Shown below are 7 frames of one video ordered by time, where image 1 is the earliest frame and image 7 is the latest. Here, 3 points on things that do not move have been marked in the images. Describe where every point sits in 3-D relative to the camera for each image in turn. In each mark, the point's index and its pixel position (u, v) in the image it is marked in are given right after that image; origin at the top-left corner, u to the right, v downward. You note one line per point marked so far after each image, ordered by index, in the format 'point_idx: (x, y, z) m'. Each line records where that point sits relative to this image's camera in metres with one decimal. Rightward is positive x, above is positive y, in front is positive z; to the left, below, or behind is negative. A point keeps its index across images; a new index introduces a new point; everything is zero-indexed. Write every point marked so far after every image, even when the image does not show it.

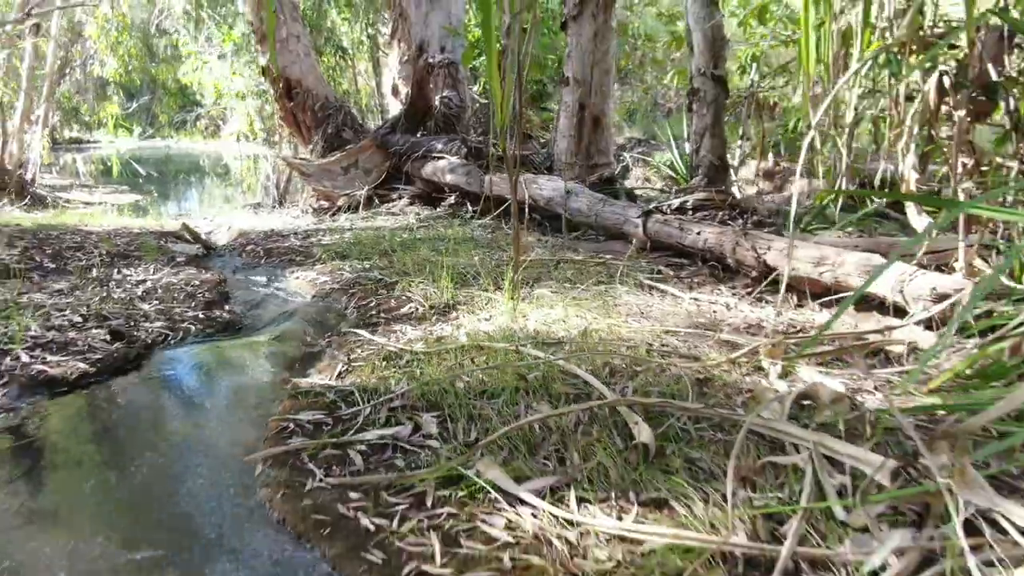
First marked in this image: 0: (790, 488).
0: (+0.3, -0.2, +0.9) m
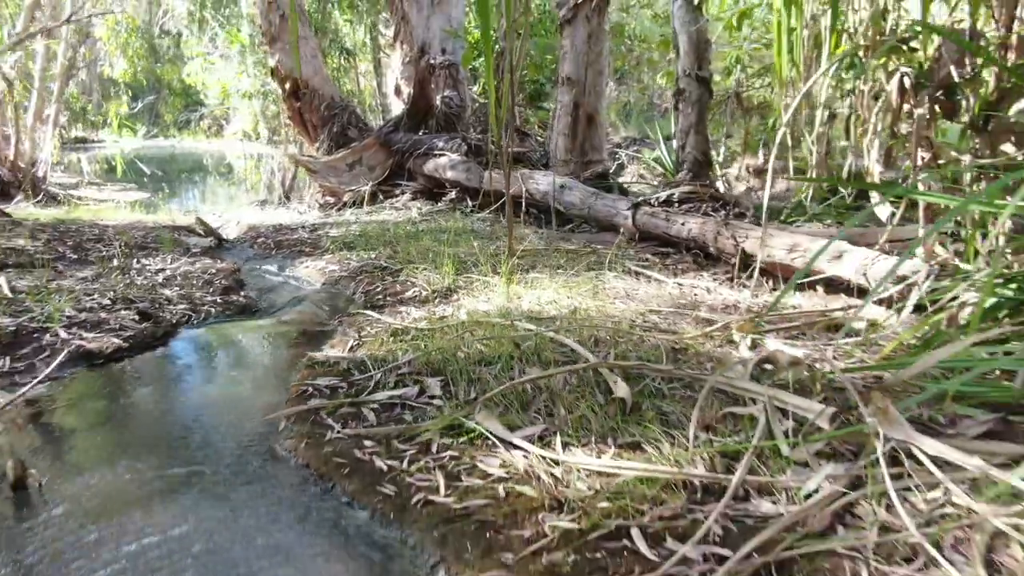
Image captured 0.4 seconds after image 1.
0: (+0.3, -0.2, +1.1) m
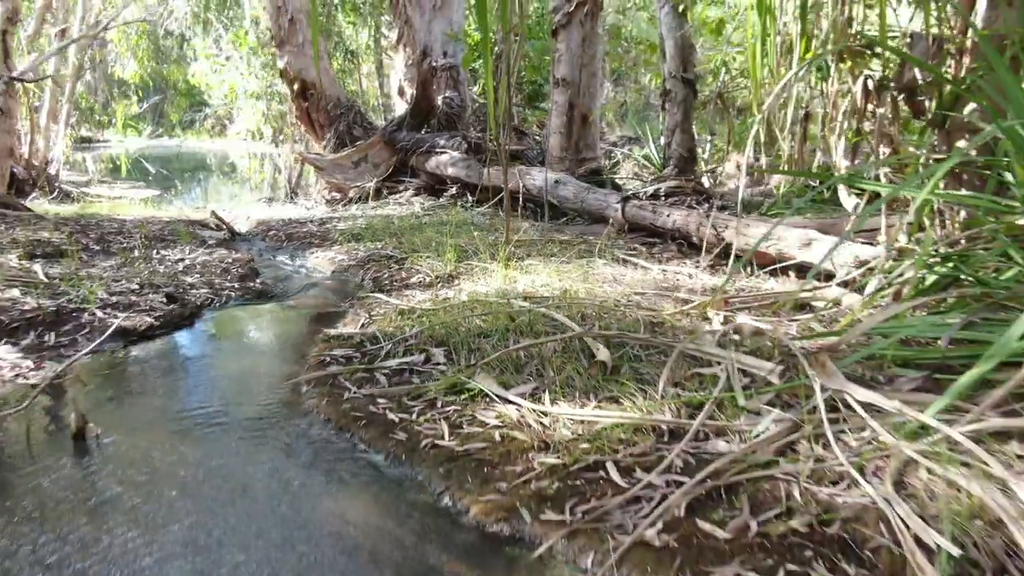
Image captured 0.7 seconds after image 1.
0: (+0.3, -0.1, +1.2) m
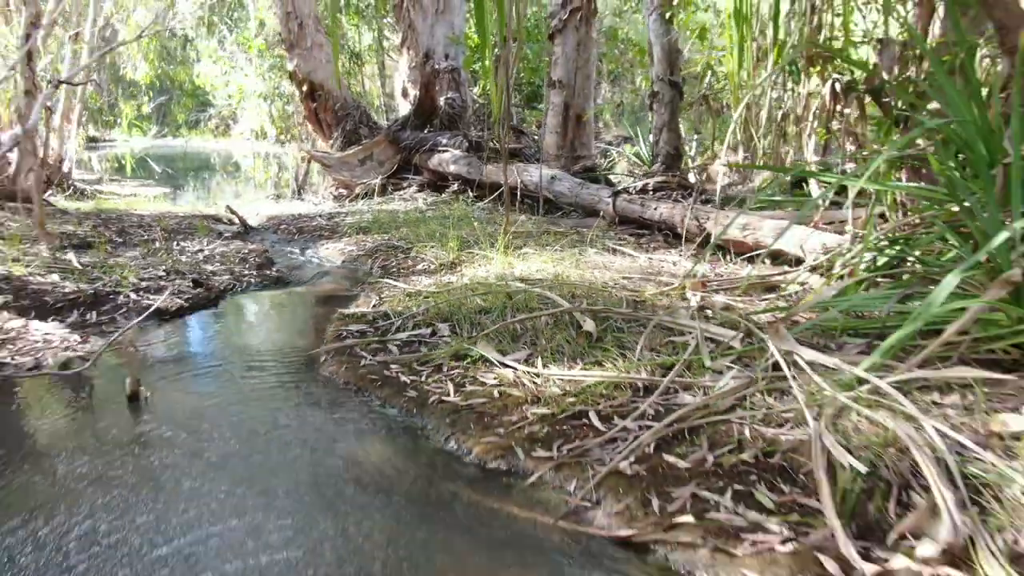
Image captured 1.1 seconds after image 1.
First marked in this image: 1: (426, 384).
0: (+0.3, -0.1, +1.4) m
1: (-0.1, -0.2, +1.5) m
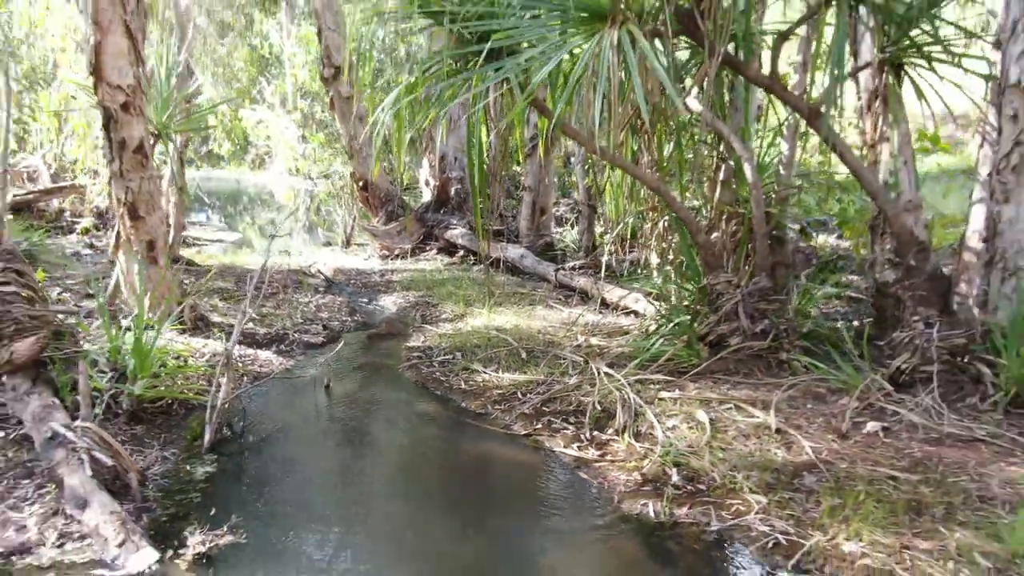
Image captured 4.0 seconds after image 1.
0: (+0.2, -0.3, +3.3) m
1: (-0.2, -0.3, +3.3) m
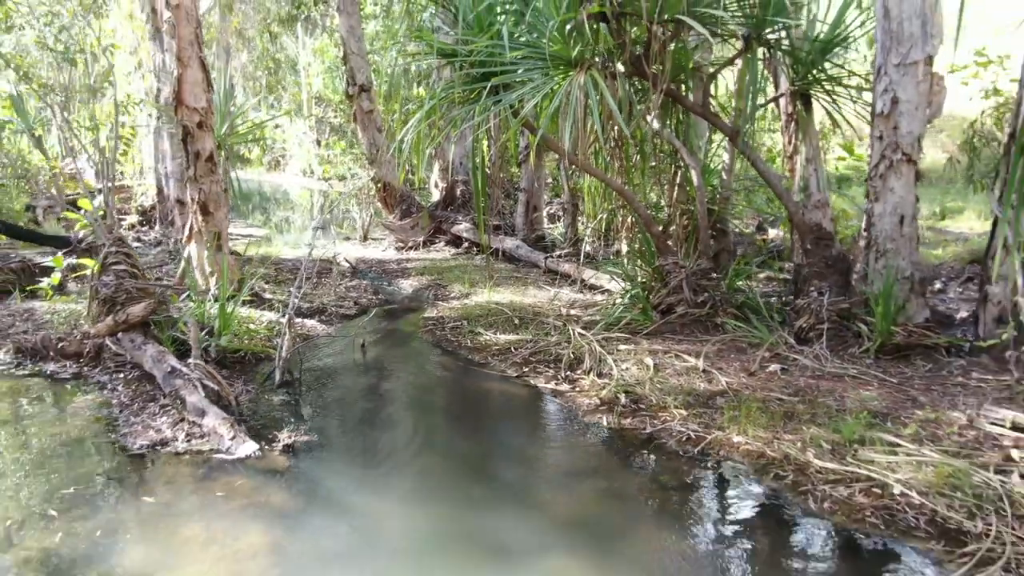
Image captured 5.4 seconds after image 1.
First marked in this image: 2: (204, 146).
0: (+0.2, -0.2, +4.2) m
1: (-0.2, -0.2, +4.3) m
2: (-1.6, +0.7, +4.6) m
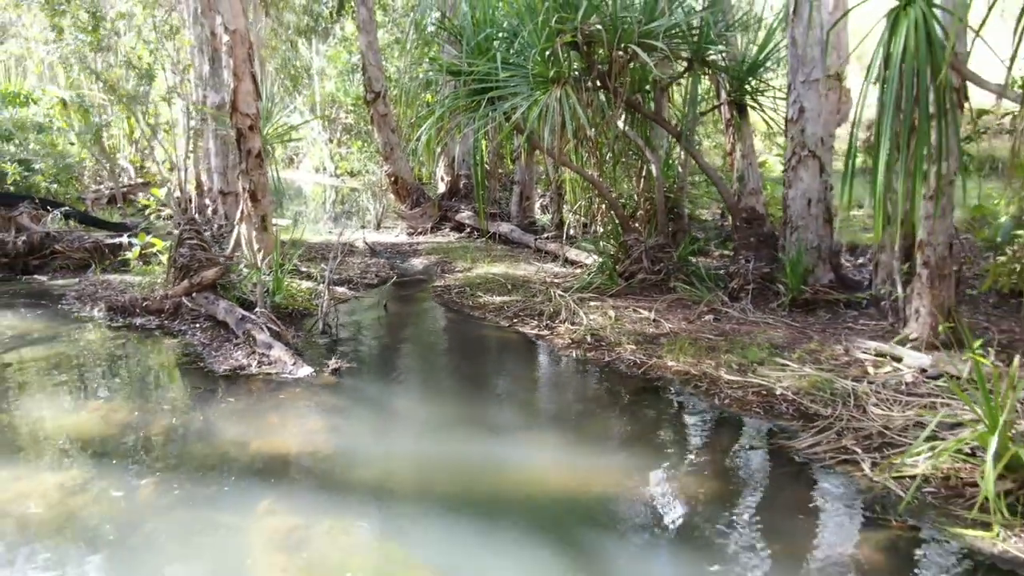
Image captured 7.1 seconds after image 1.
0: (+0.1, 0.0, +5.3) m
1: (-0.3, -0.1, +5.3) m
2: (-1.6, +0.9, +5.6) m
